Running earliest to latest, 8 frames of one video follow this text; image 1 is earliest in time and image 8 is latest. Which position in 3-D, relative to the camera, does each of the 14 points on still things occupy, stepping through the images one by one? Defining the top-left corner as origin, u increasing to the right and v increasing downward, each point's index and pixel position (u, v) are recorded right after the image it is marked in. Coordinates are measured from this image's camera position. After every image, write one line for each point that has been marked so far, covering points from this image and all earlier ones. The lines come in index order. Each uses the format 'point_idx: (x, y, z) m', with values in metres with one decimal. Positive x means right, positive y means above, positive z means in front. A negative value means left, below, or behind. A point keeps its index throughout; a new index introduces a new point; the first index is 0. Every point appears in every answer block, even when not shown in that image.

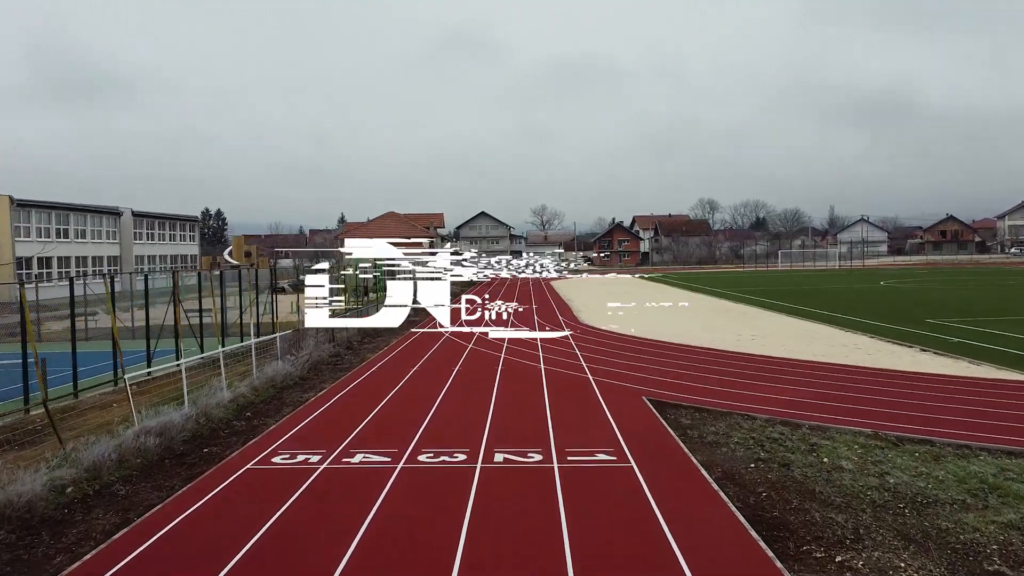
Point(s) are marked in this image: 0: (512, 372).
0: (0.0, -1.0, +10.3) m
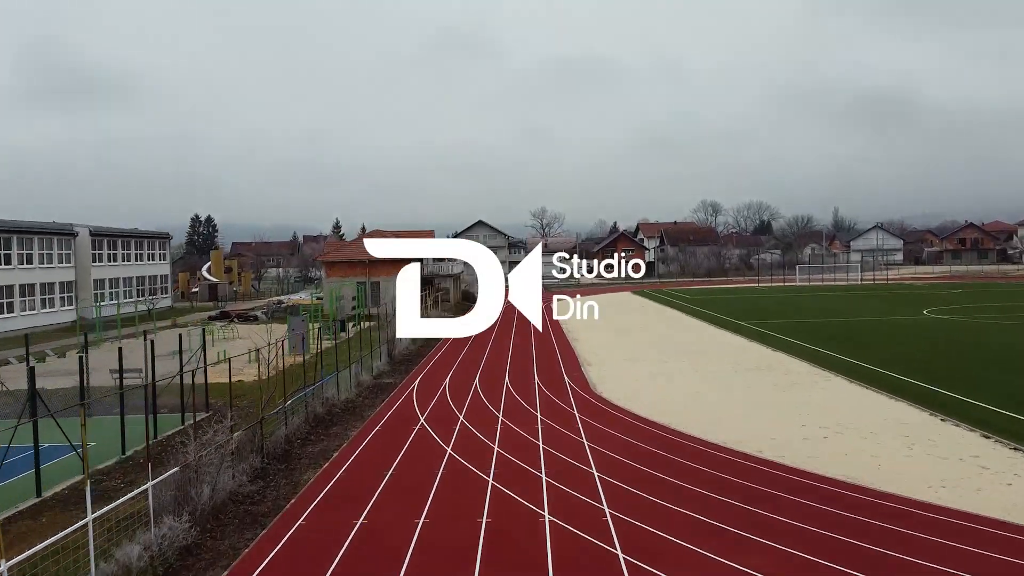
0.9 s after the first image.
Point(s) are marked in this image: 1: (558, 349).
0: (0.0, -2.0, +7.3) m
1: (+1.0, -1.4, +18.7) m
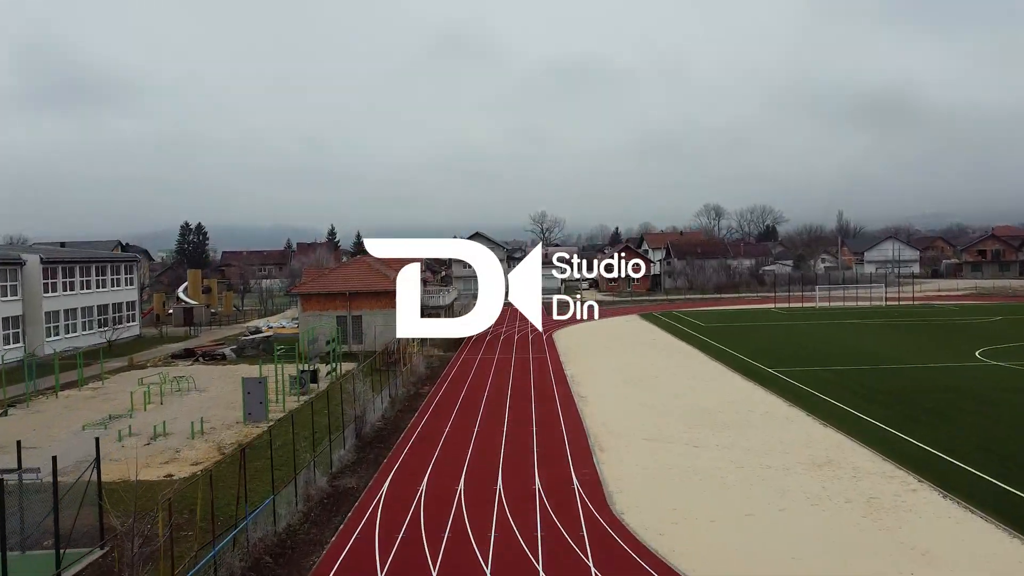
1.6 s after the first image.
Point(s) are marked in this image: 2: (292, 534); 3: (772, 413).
0: (-0.1, -3.1, +4.4) m
1: (+0.9, -2.5, +15.8) m
2: (-2.5, -2.8, +9.1) m
3: (+4.9, -2.3, +15.0) m
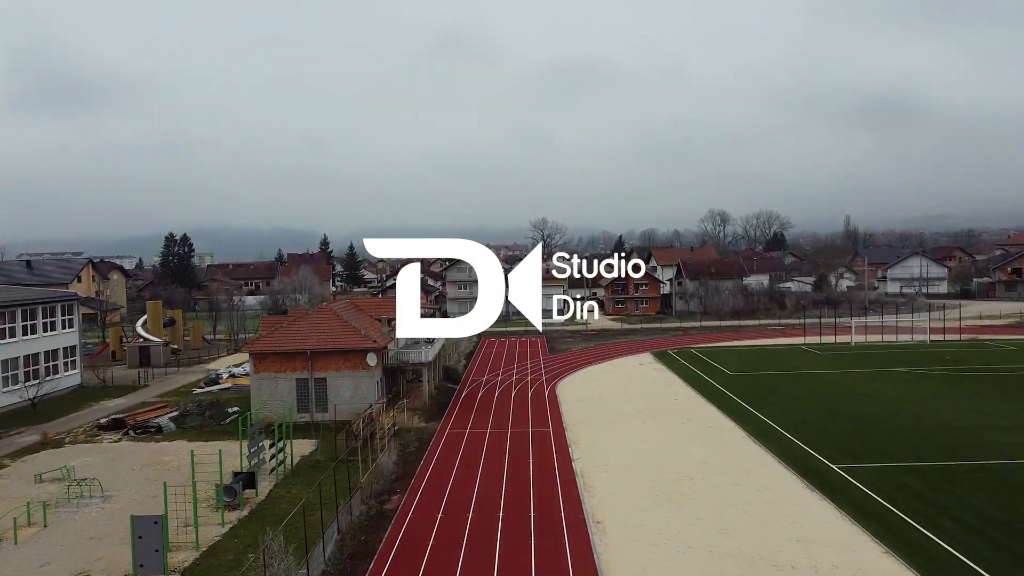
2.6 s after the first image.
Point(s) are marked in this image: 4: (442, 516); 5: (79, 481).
0: (-0.3, -4.5, +0.1) m
1: (+0.8, -4.0, +11.5) m
2: (-2.6, -4.3, +4.8) m
3: (+4.8, -3.8, +10.7) m
4: (-1.2, -4.0, +13.6) m
5: (-8.6, -3.8, +16.0) m
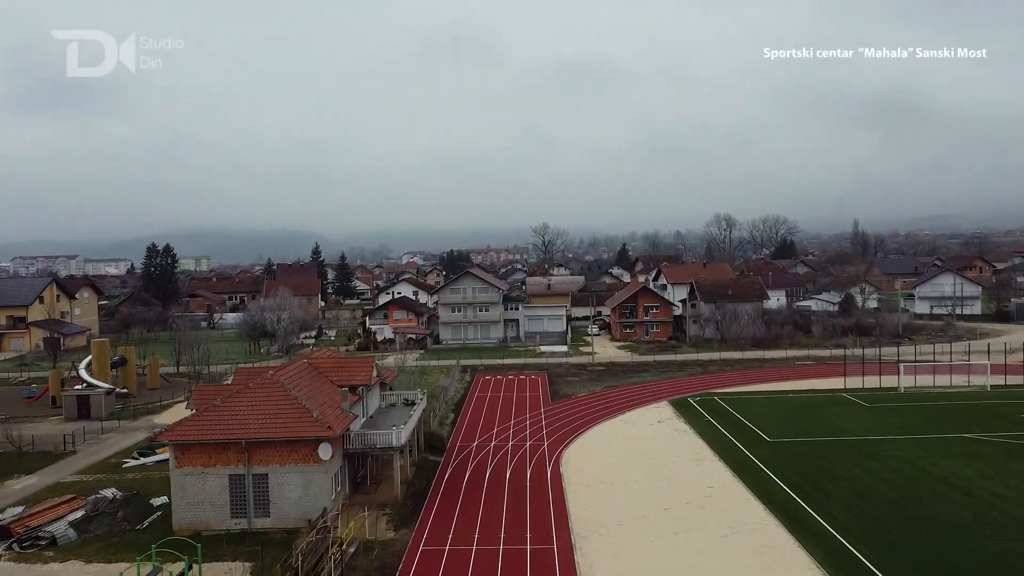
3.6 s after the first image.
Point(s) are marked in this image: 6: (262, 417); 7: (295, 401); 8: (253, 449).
0: (-0.4, -6.0, -4.5) m
1: (+0.7, -5.4, +6.9) m
2: (-2.8, -5.7, +0.3) m
3: (+4.6, -5.3, +6.1) m
4: (-1.3, -5.4, +9.0) m
5: (-8.8, -5.3, +11.4) m
6: (-5.2, -2.7, +16.7) m
7: (-4.6, -2.4, +17.0) m
8: (-5.3, -3.2, +16.2) m
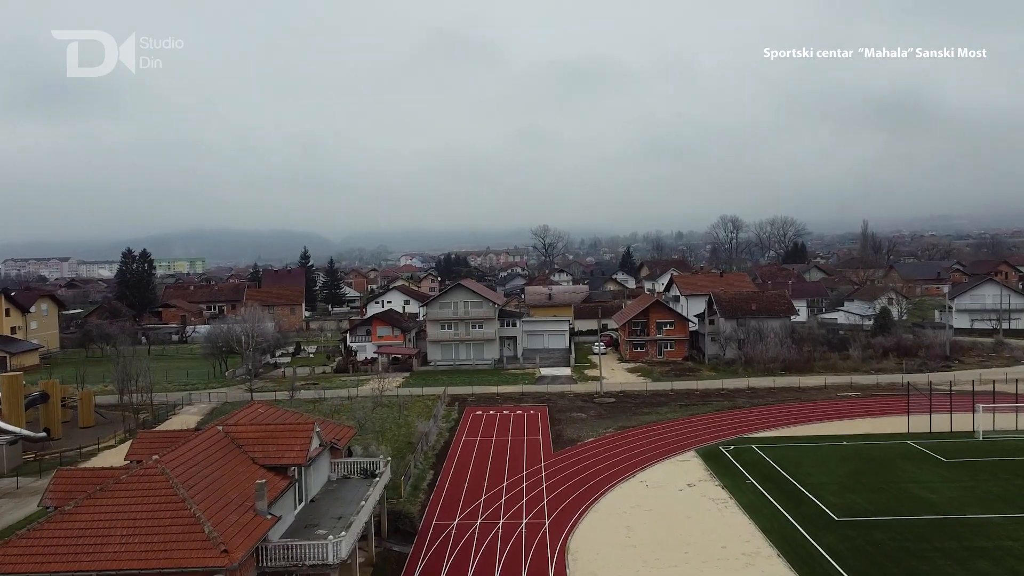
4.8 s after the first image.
0: (-0.6, -6.8, -9.8) m
1: (+0.5, -6.2, +1.6) m
2: (-3.0, -6.5, -5.0) m
3: (+4.4, -6.0, +0.8) m
4: (-1.5, -6.2, +3.7) m
5: (-9.0, -6.1, +6.1) m
6: (-5.4, -3.4, +11.4) m
7: (-4.8, -3.2, +11.7) m
8: (-5.5, -4.0, +10.9) m
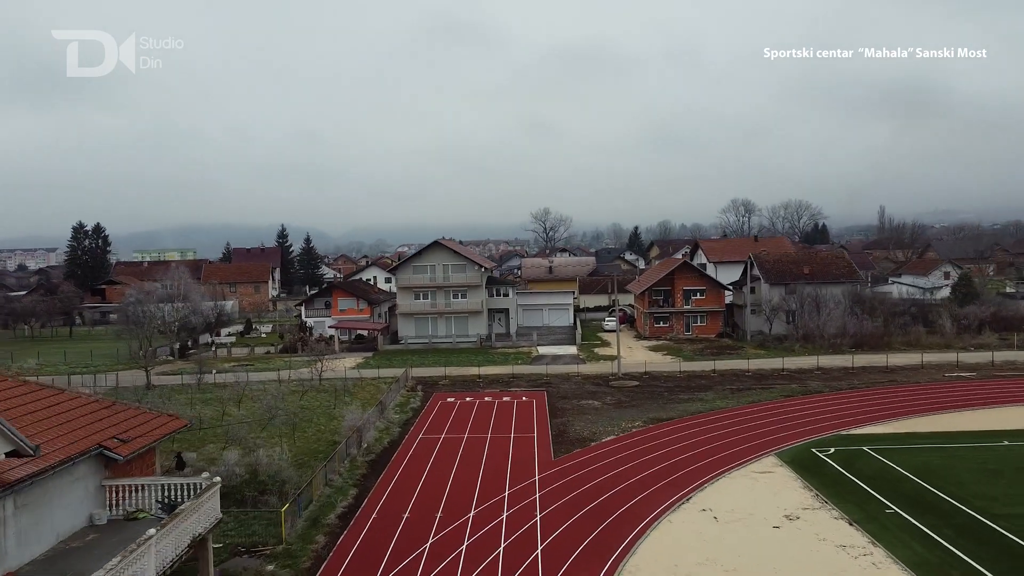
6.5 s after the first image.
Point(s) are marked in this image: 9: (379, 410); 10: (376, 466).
0: (-1.1, -5.2, -18.6) m
1: (0.0, -4.6, -7.2) m
2: (-3.5, -4.9, -13.9) m
3: (+3.9, -4.4, -8.1) m
4: (-2.0, -4.6, -5.1) m
5: (-9.4, -4.5, -2.7) m
6: (-5.9, -1.8, +2.5) m
7: (-5.3, -1.5, +2.9) m
8: (-5.9, -2.4, +2.1) m
9: (-3.2, -2.9, +19.2) m
10: (-2.6, -3.4, +15.6) m
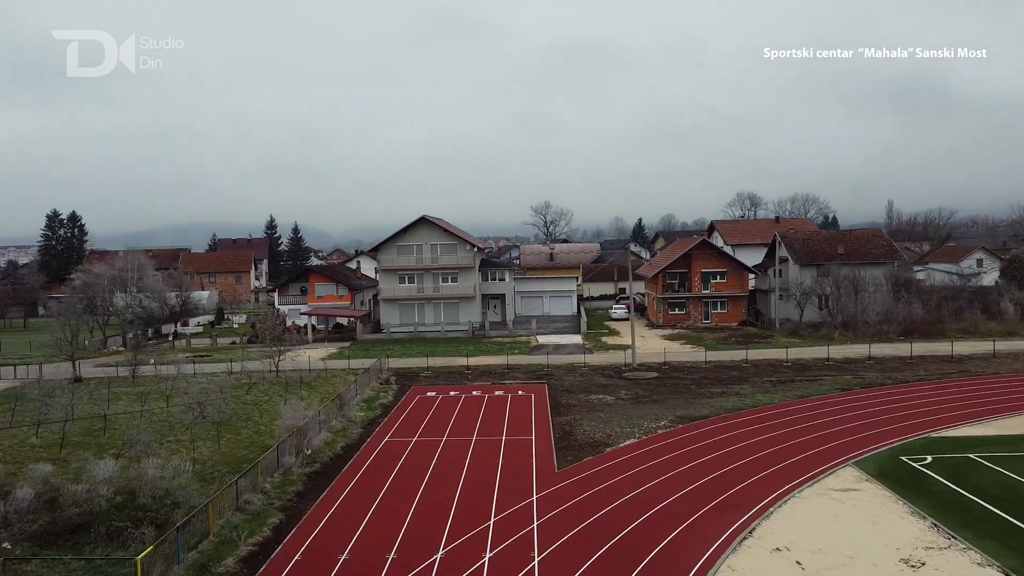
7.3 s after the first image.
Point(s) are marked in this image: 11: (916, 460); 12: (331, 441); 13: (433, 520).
0: (-1.3, -4.6, -22.6) m
1: (-0.2, -3.9, -11.2) m
2: (-3.6, -4.3, -17.8) m
3: (+3.8, -3.8, -12.0) m
4: (-2.2, -3.9, -9.1) m
5: (-9.6, -3.8, -6.7) m
6: (-6.0, -1.1, -1.5) m
7: (-5.4, -0.9, -1.1) m
8: (-6.1, -1.7, -1.9) m
9: (-3.3, -2.2, +15.3) m
10: (-2.8, -2.8, +11.6) m
11: (+6.1, -2.6, +12.0) m
12: (-3.1, -2.6, +13.6) m
13: (-1.0, -2.9, +9.9) m
